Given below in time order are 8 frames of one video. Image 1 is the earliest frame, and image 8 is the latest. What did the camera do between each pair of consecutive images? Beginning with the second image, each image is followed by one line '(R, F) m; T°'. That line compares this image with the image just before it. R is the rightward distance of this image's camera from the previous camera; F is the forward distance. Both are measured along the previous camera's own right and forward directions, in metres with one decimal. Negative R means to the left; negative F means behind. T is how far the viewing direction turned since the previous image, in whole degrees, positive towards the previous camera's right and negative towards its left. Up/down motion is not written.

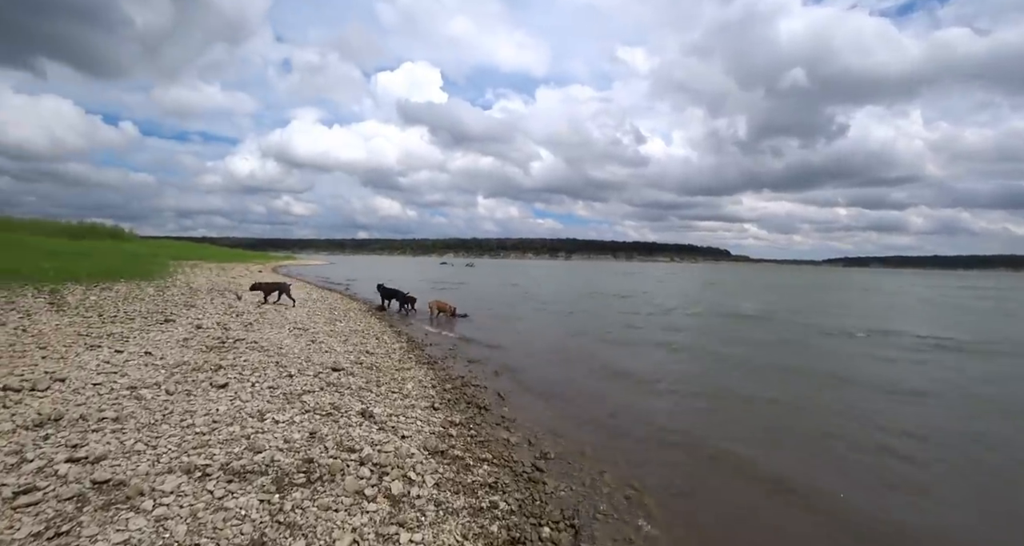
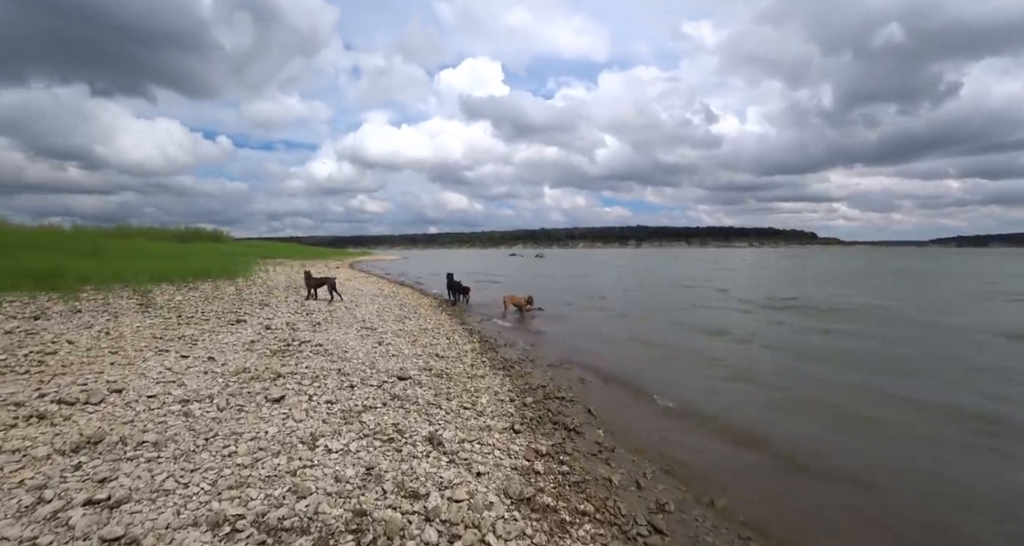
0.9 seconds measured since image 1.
(-0.5, +1.9) m; -9°
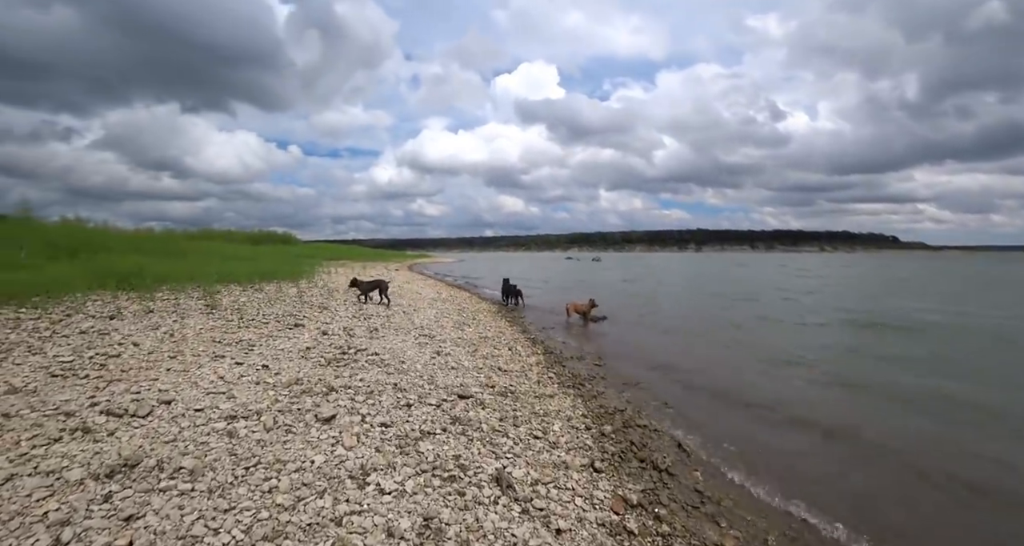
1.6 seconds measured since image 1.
(-0.4, +1.3) m; -7°
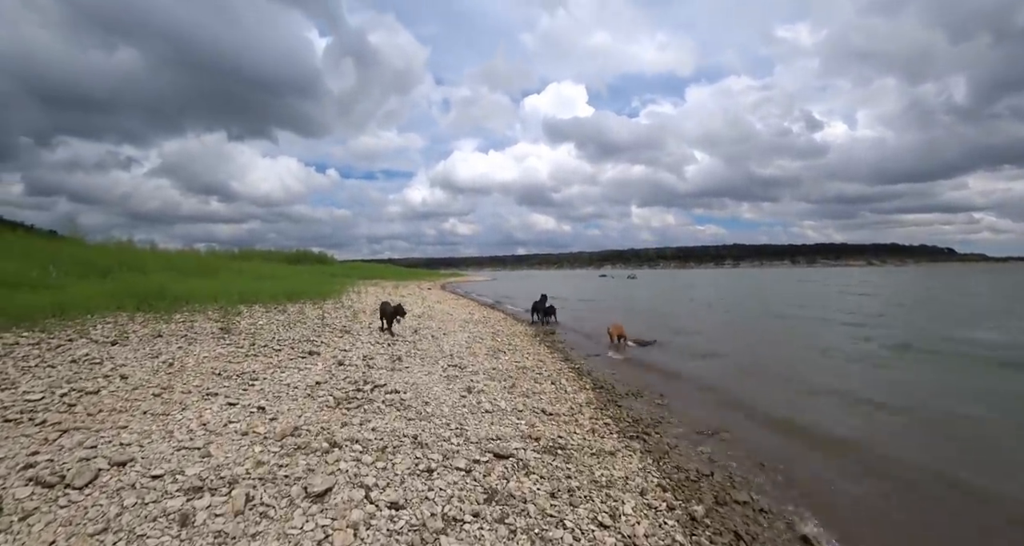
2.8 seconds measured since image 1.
(-0.3, +2.1) m; -4°
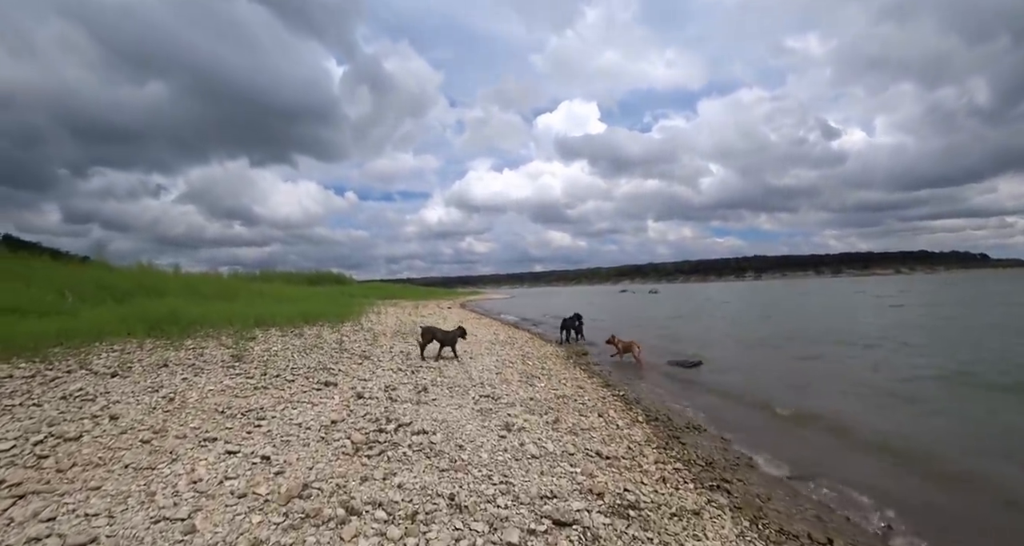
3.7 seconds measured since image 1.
(-0.5, +1.5) m; -2°
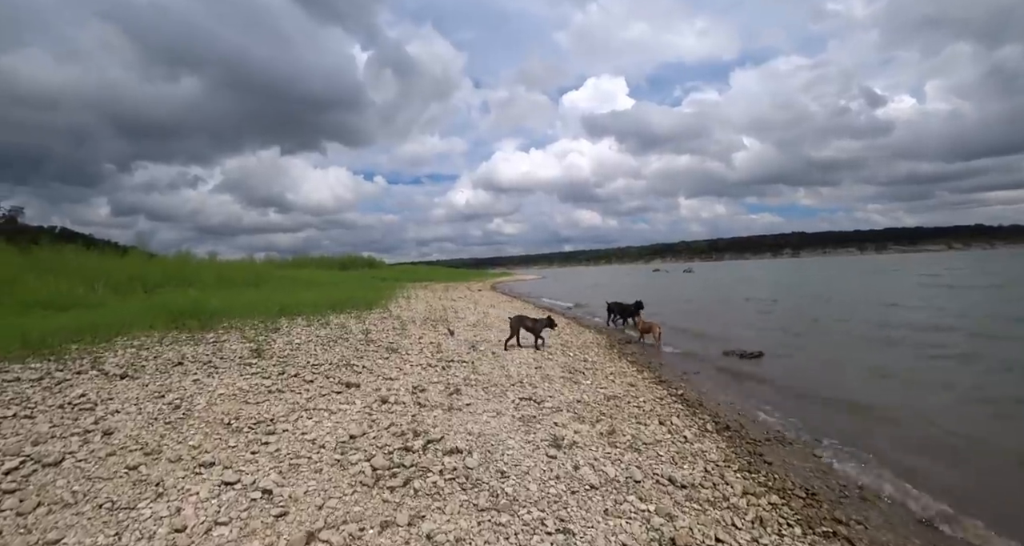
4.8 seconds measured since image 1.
(-0.3, +1.6) m; -4°
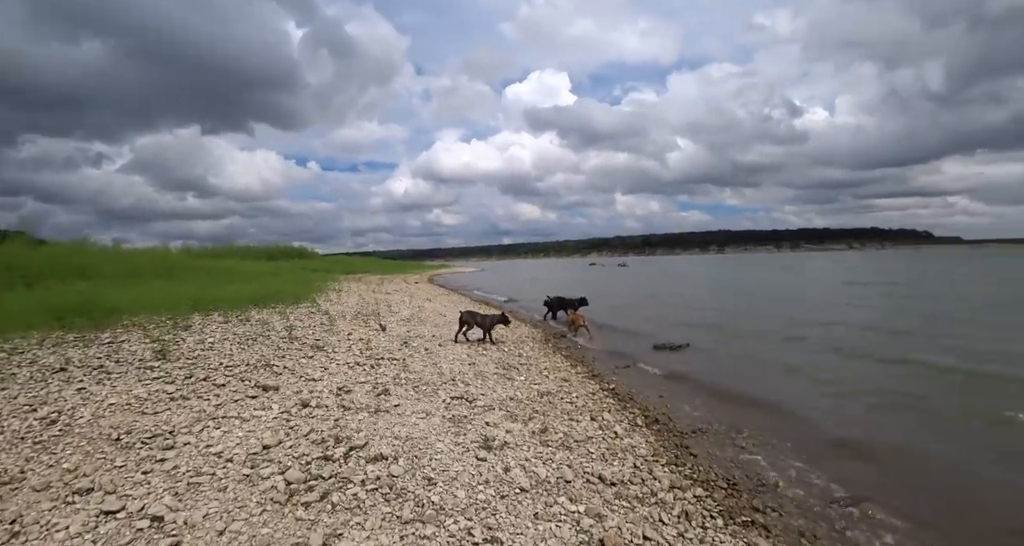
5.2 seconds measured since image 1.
(+0.1, +0.3) m; +7°
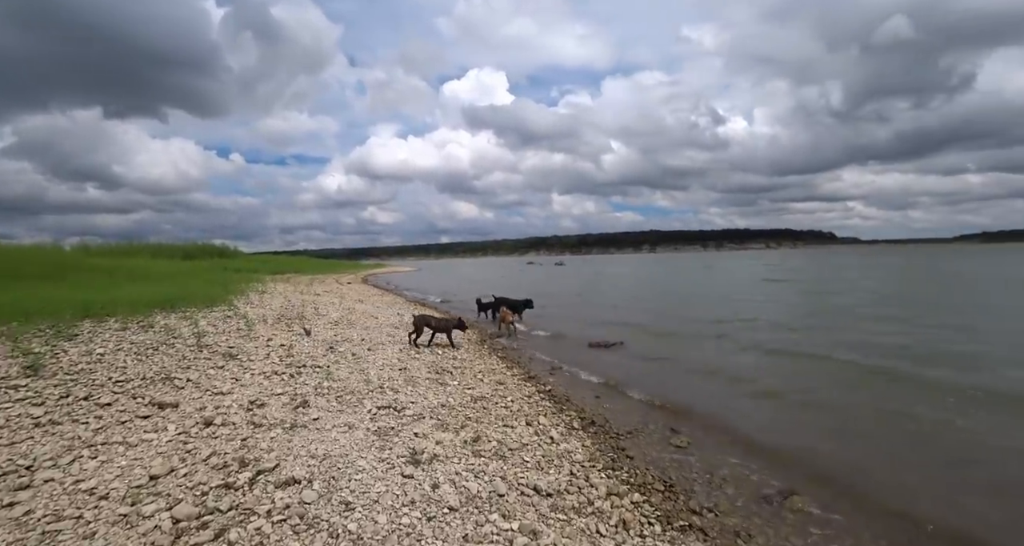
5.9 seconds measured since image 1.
(+0.2, +0.4) m; +7°
